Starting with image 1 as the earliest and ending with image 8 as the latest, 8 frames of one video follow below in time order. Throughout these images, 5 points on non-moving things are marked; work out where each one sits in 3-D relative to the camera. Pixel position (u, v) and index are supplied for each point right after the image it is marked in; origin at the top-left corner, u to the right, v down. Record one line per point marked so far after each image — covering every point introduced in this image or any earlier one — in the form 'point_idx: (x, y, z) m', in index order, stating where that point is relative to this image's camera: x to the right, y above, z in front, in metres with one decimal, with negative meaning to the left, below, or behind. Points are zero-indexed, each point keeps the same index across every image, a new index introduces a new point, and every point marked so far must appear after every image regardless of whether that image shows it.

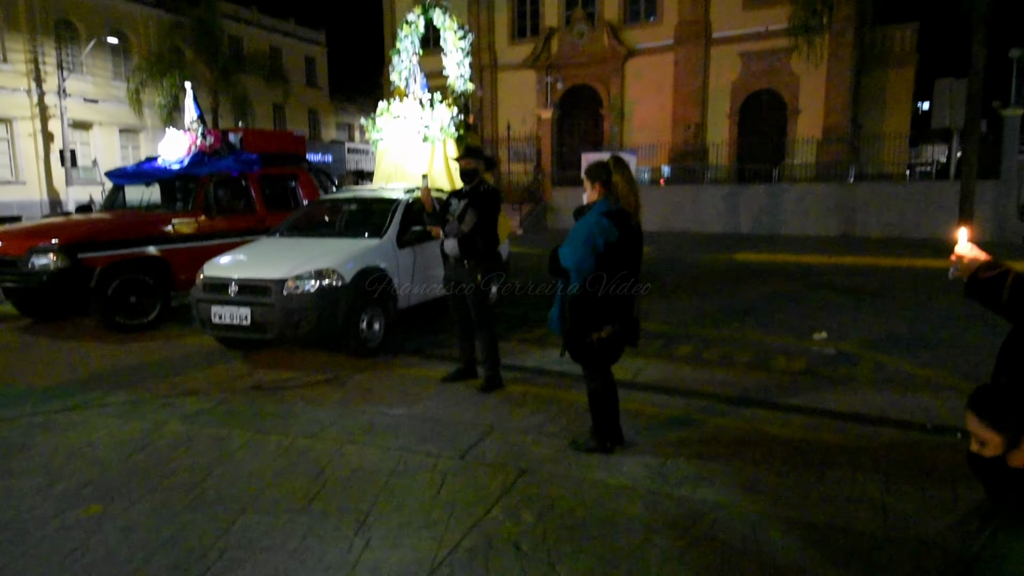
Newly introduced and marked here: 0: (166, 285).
0: (-4.6, 0.0, +8.8) m
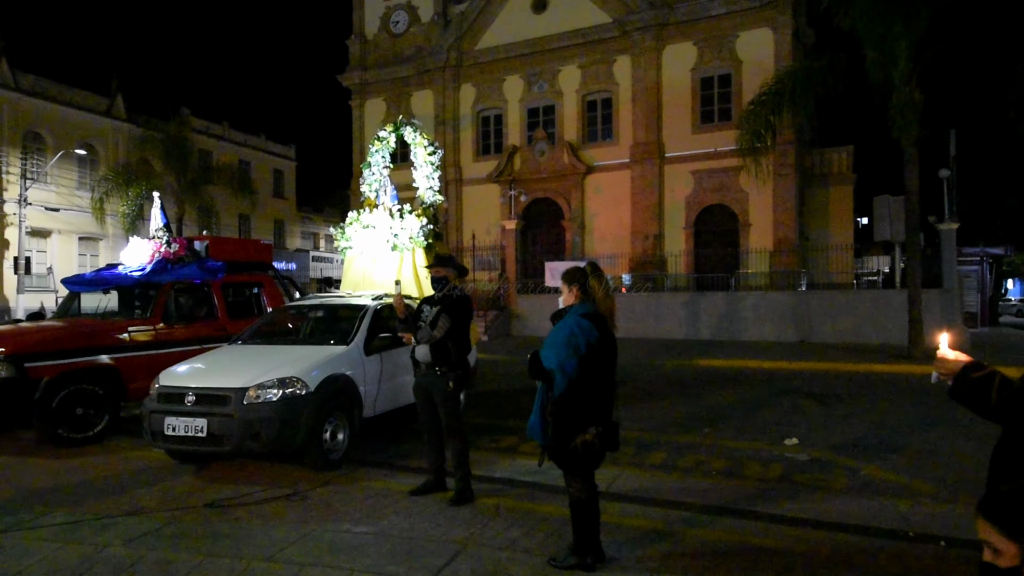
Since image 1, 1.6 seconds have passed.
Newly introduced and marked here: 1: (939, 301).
0: (-5.0, -1.4, +8.4) m
1: (+11.6, -0.4, +17.9) m
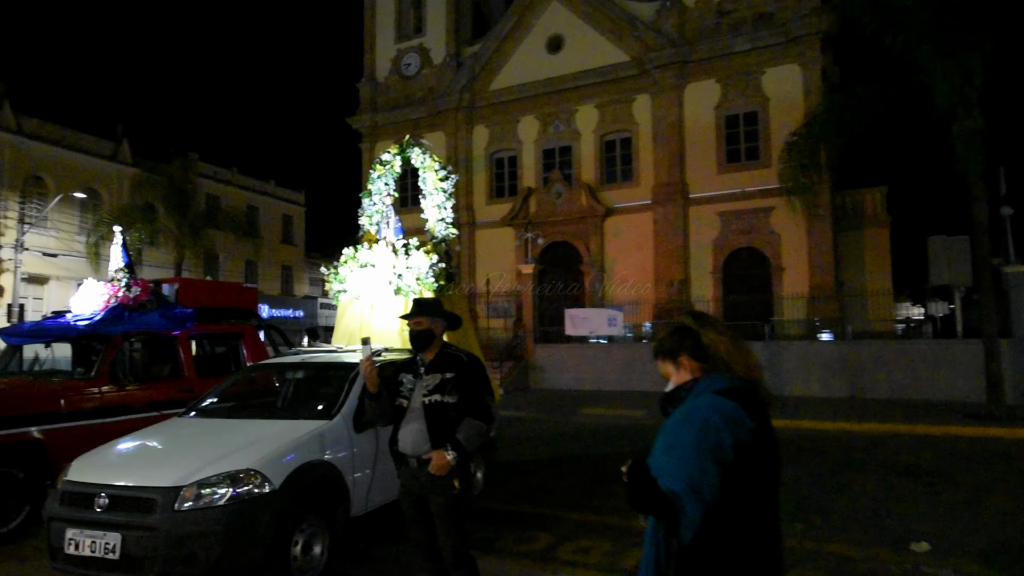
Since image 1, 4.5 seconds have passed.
0: (-4.7, -1.9, +6.6) m
1: (+12.1, -1.6, +15.9) m
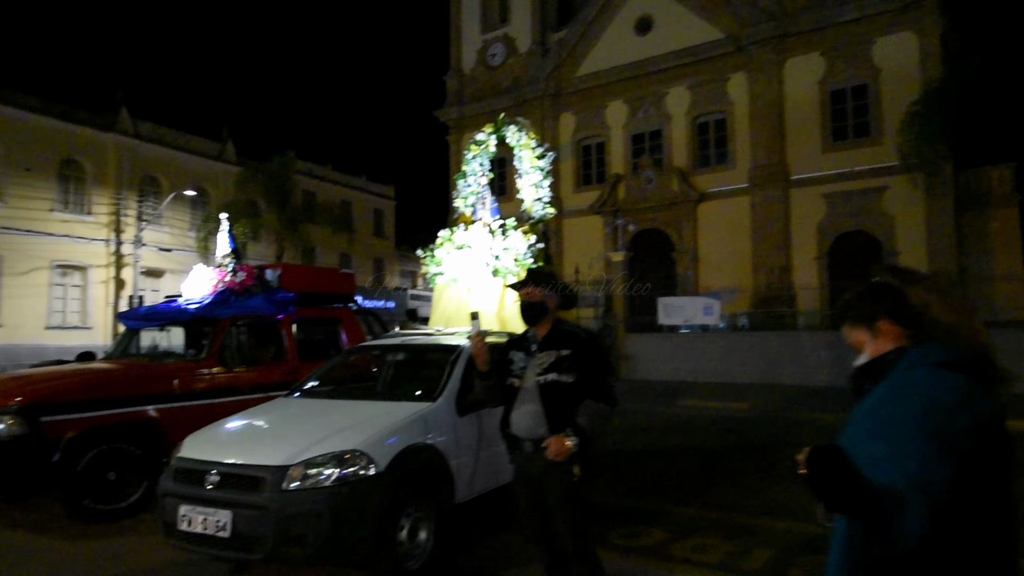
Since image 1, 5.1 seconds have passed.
0: (-3.6, -1.7, +6.8) m
1: (+14.1, -1.2, +13.9) m
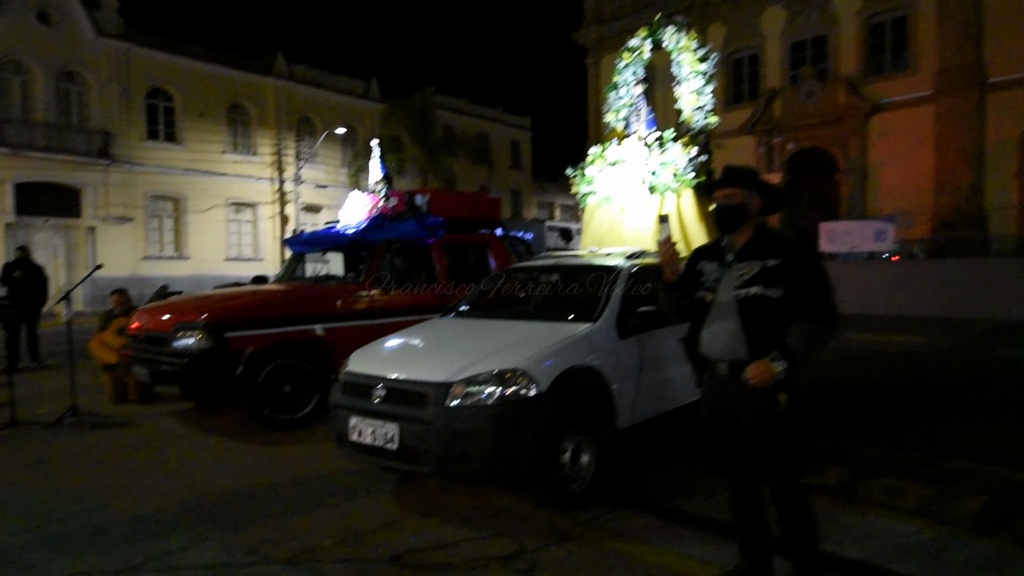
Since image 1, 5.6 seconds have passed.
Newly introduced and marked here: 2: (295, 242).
0: (-2.0, -0.9, +7.2) m
1: (+16.8, +0.3, +10.4) m
2: (-2.8, +0.6, +8.4) m
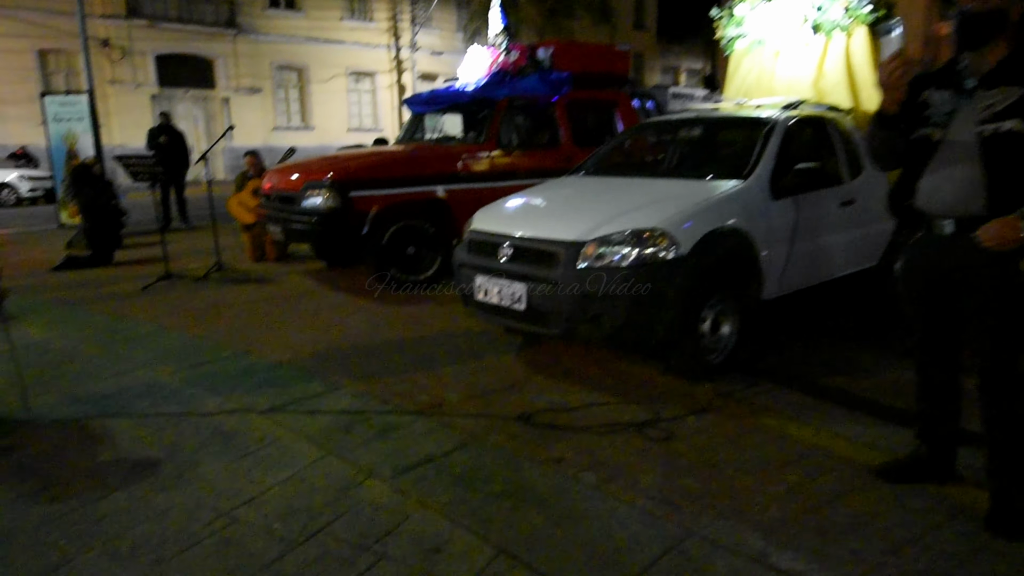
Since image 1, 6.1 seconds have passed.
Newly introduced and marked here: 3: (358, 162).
0: (-0.7, +0.6, +7.1) m
1: (+18.5, +1.7, +6.9) m
2: (-1.2, +2.3, +8.2) m
3: (-1.6, +1.3, +6.7) m
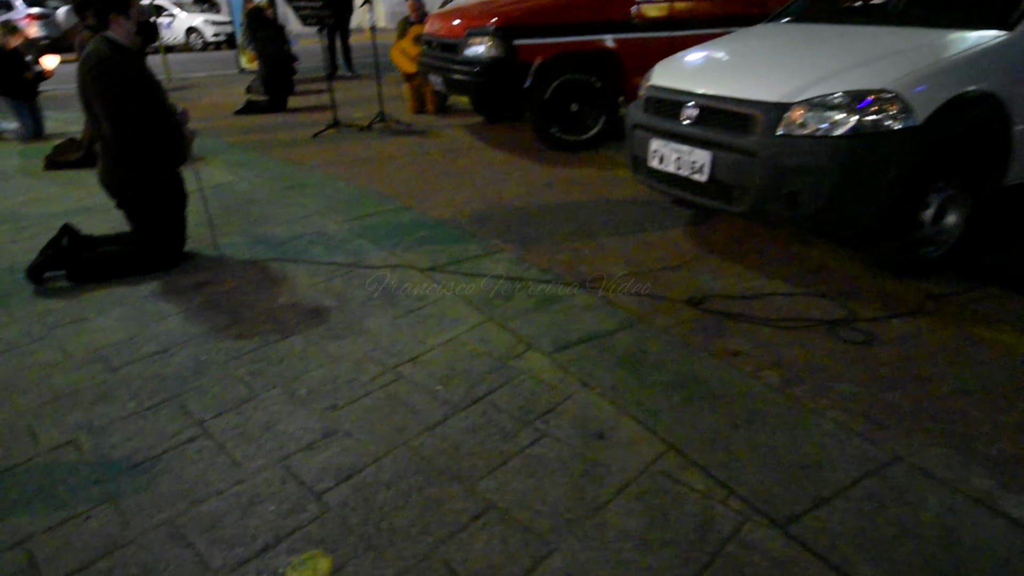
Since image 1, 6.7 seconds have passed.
0: (+1.0, +2.0, +6.5) m
1: (+19.7, +1.2, +2.1) m
2: (+0.8, +3.9, +7.3) m
3: (+0.1, +2.6, +6.2) m
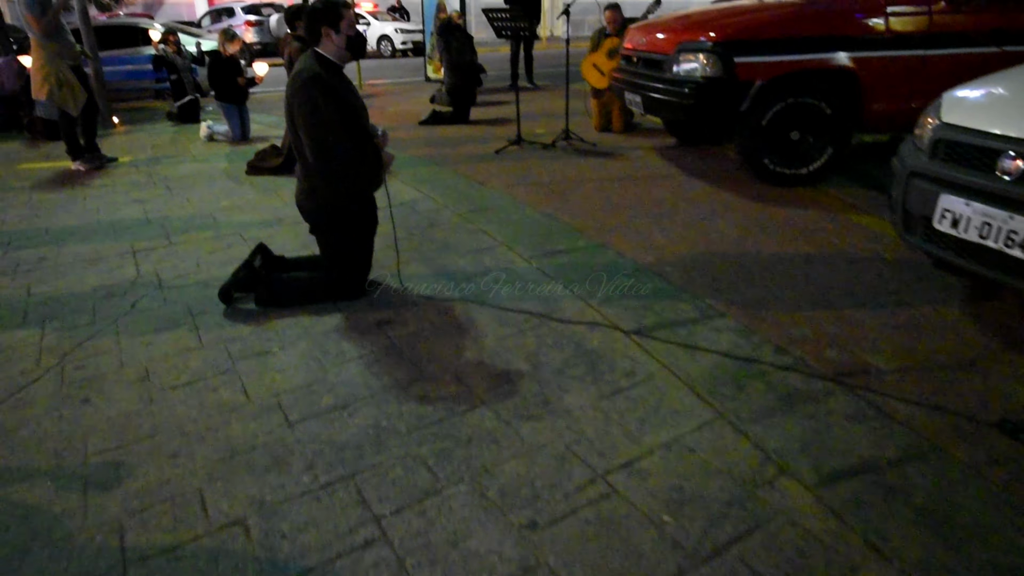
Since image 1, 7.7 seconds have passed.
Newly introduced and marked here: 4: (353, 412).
0: (+2.8, +1.4, +5.6) m
1: (+19.9, -0.9, -2.8) m
2: (+3.0, +3.4, +6.3) m
3: (+1.9, +2.2, +5.4) m
4: (-0.6, -0.5, +2.6) m
